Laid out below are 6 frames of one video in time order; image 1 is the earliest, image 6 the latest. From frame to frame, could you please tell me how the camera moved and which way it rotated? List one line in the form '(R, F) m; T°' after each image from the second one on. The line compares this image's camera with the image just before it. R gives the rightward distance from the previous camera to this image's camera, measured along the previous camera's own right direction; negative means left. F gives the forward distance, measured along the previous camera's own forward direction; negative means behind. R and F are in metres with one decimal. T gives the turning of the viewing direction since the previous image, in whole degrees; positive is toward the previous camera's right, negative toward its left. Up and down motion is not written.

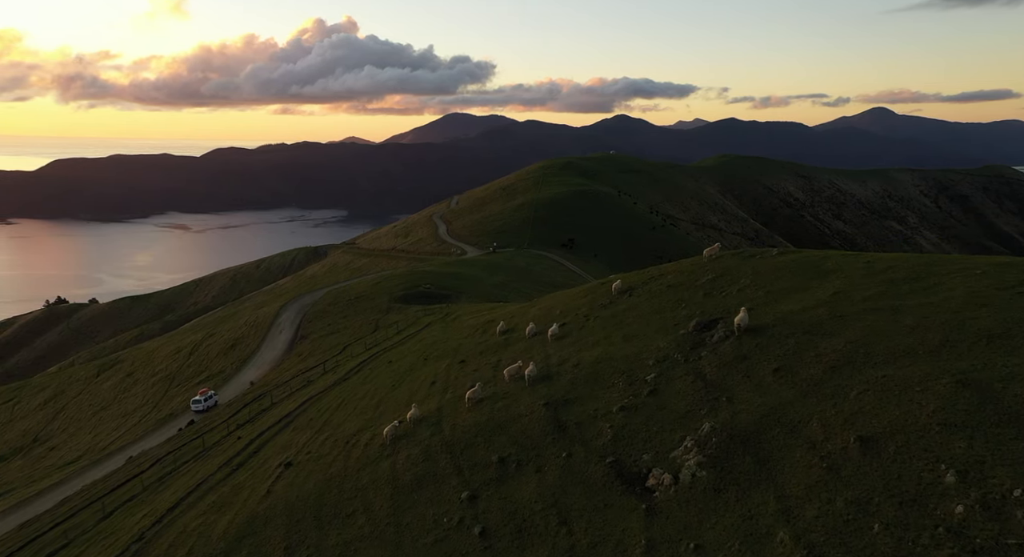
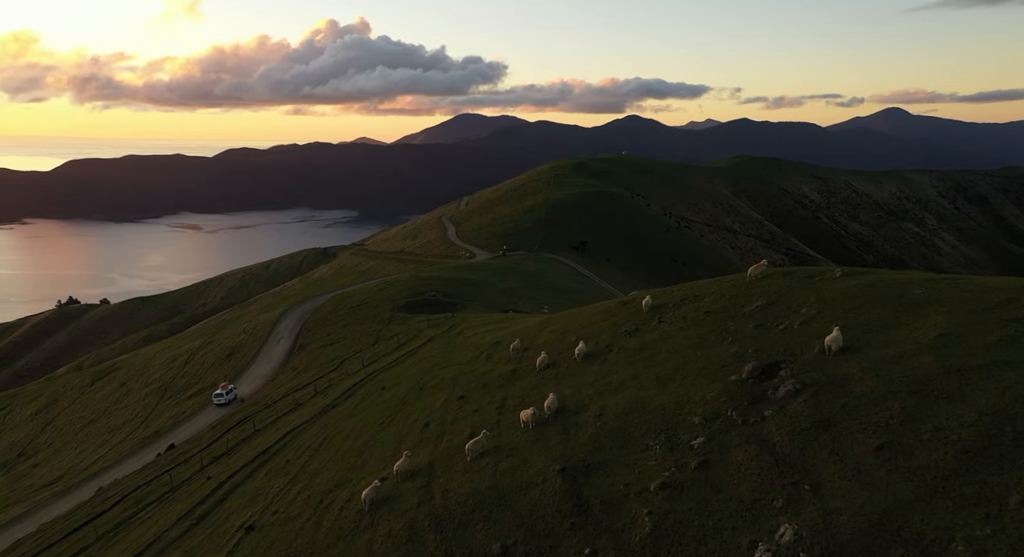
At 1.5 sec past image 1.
(+0.1, +4.3) m; -1°
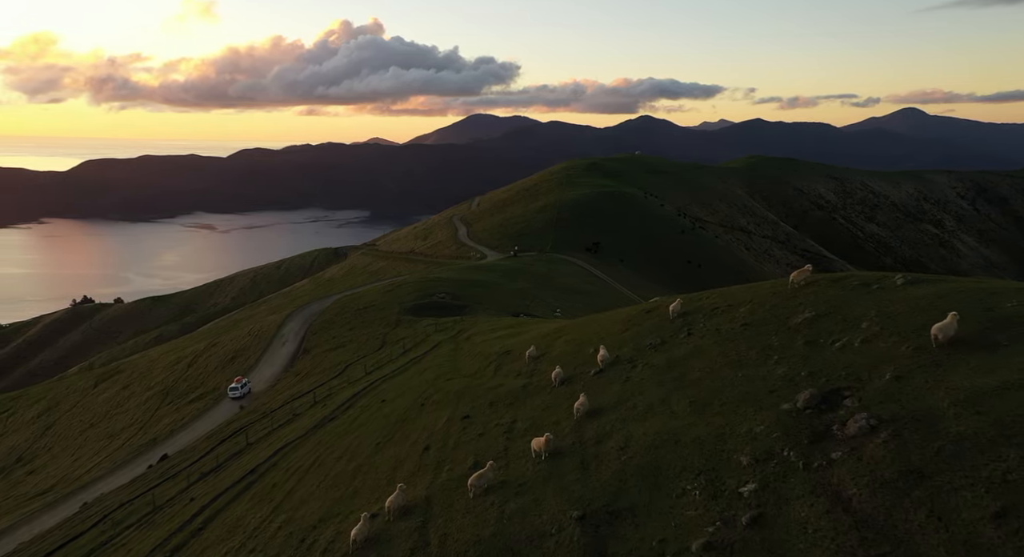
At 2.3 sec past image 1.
(0.0, +2.6) m; -1°
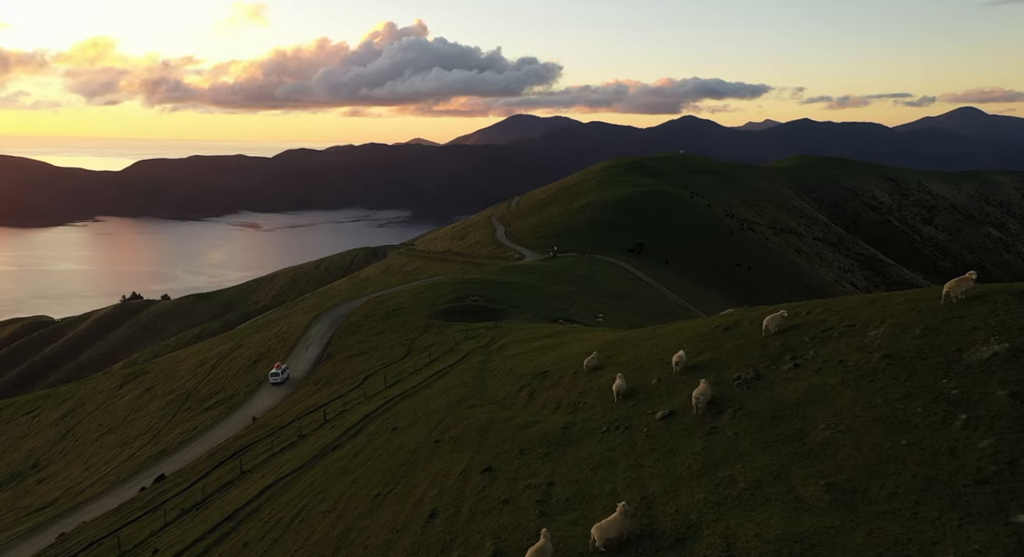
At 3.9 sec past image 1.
(0.0, +5.6) m; -3°
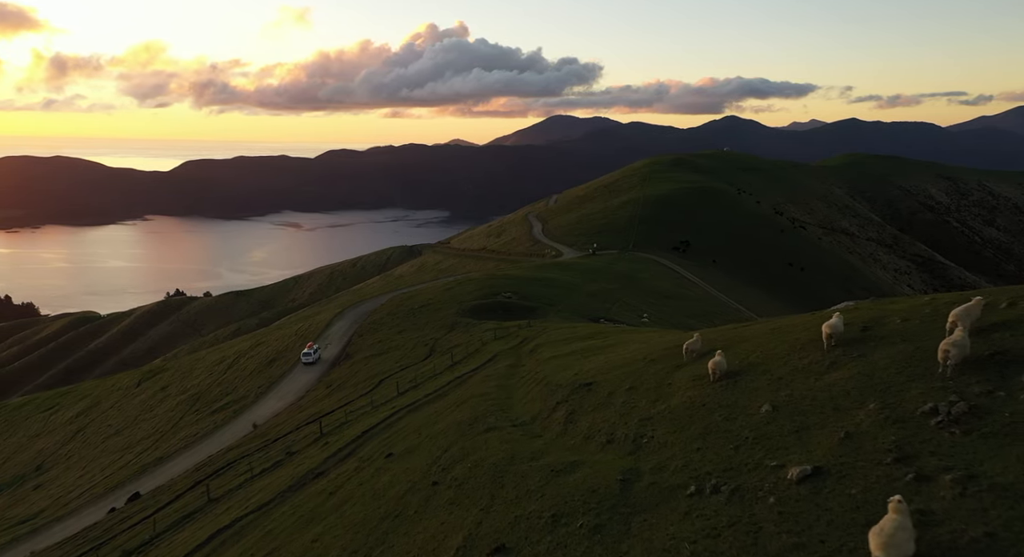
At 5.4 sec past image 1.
(+0.1, +6.5) m; -3°
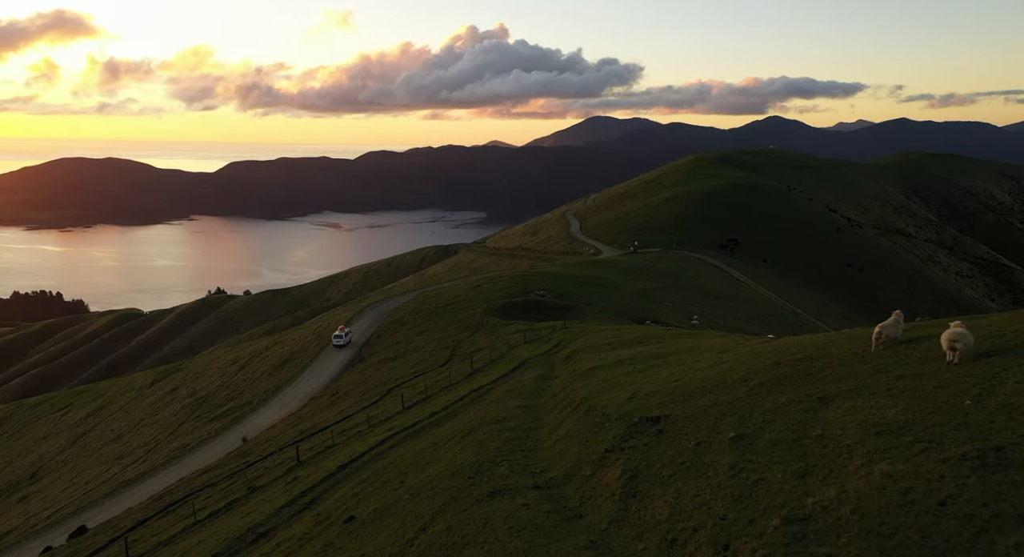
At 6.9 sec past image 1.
(+0.2, +7.0) m; -3°
